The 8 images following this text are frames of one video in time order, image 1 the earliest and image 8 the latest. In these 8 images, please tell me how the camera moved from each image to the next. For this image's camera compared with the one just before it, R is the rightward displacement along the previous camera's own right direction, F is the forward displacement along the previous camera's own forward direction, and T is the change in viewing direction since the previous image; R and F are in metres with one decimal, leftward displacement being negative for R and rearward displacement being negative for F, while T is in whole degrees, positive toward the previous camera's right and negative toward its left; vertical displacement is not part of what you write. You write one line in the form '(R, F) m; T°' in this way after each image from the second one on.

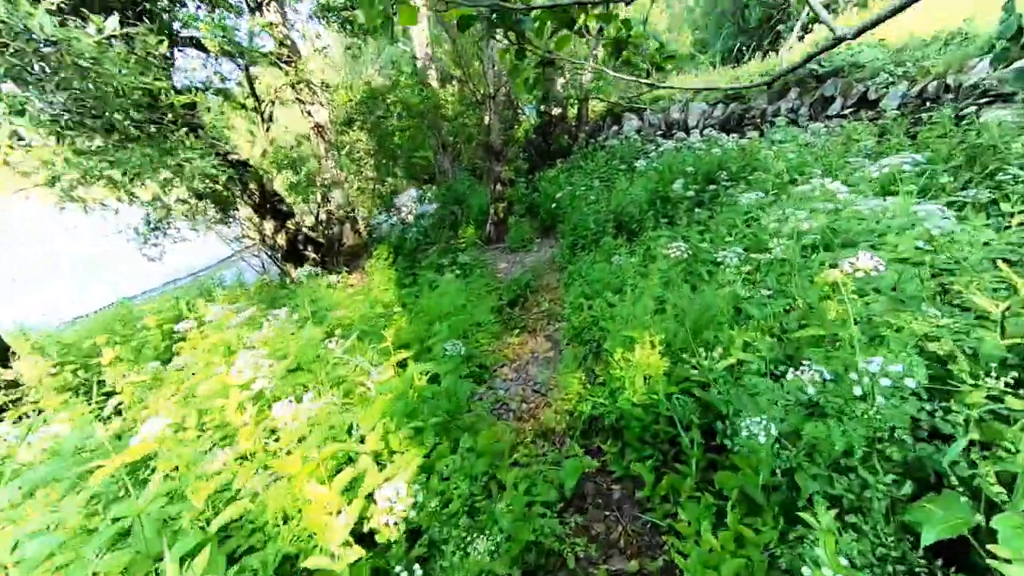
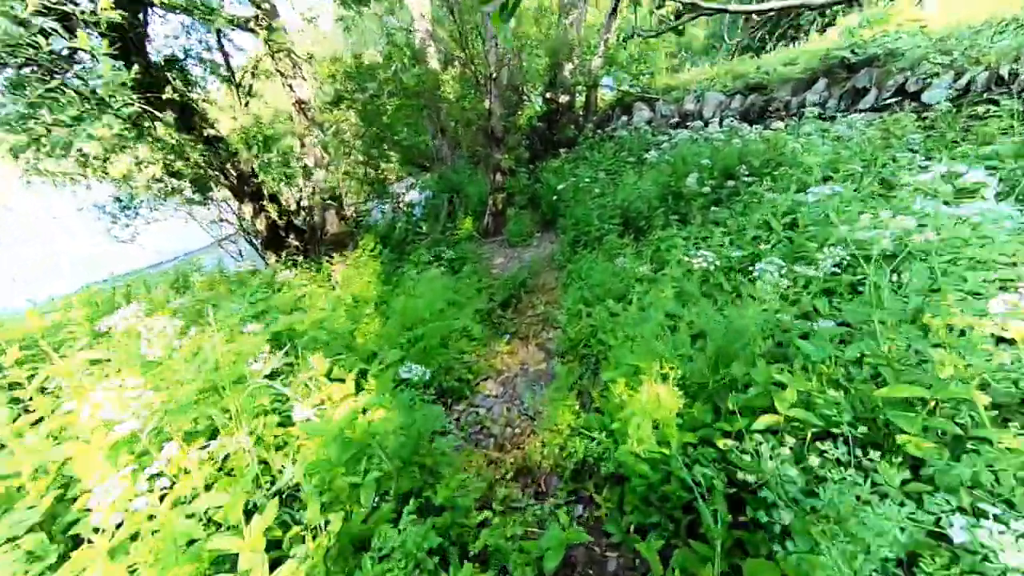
(+0.1, +0.5) m; 0°
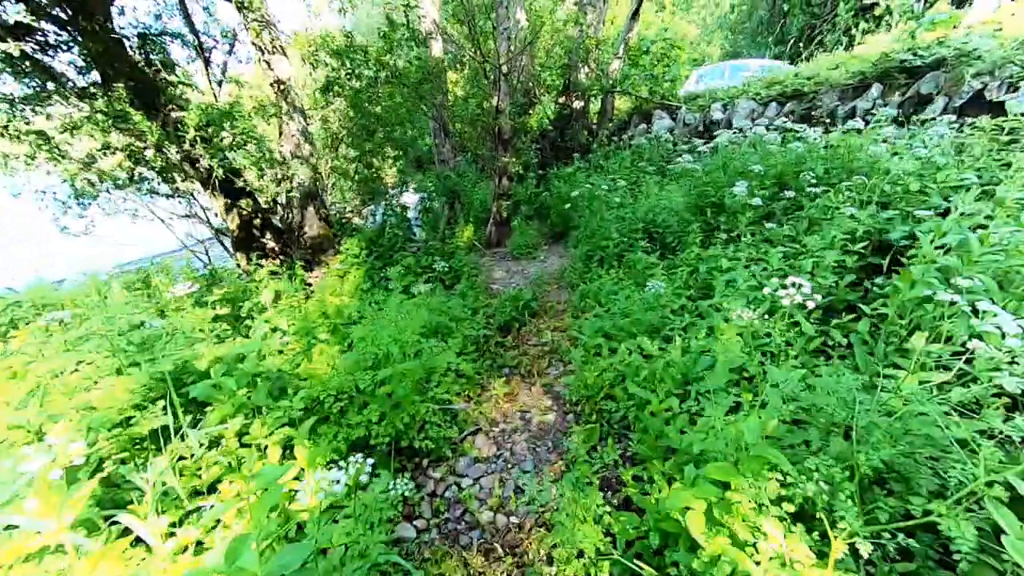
(0.0, +0.8) m; 0°
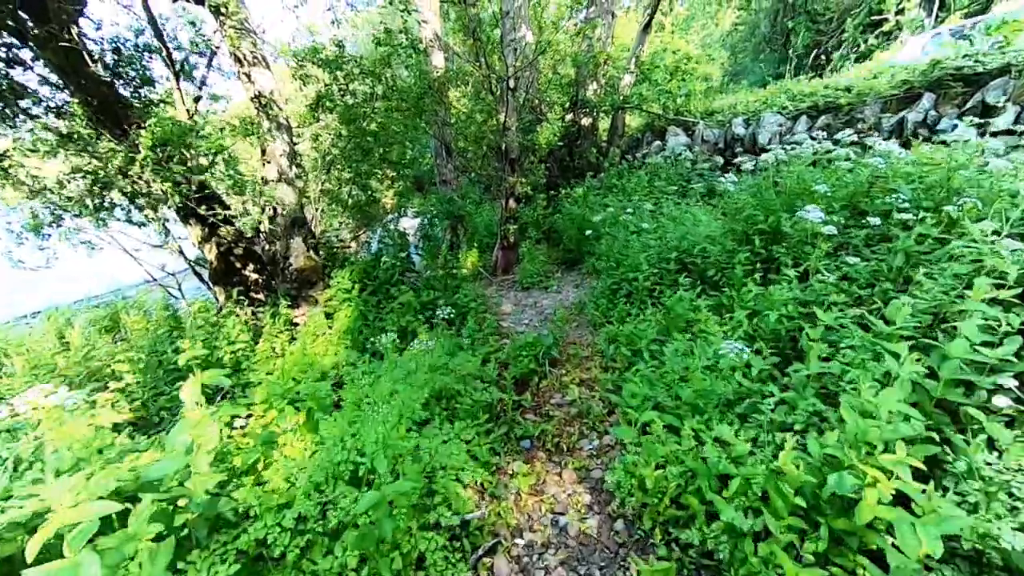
(-0.1, +0.7) m; 0°
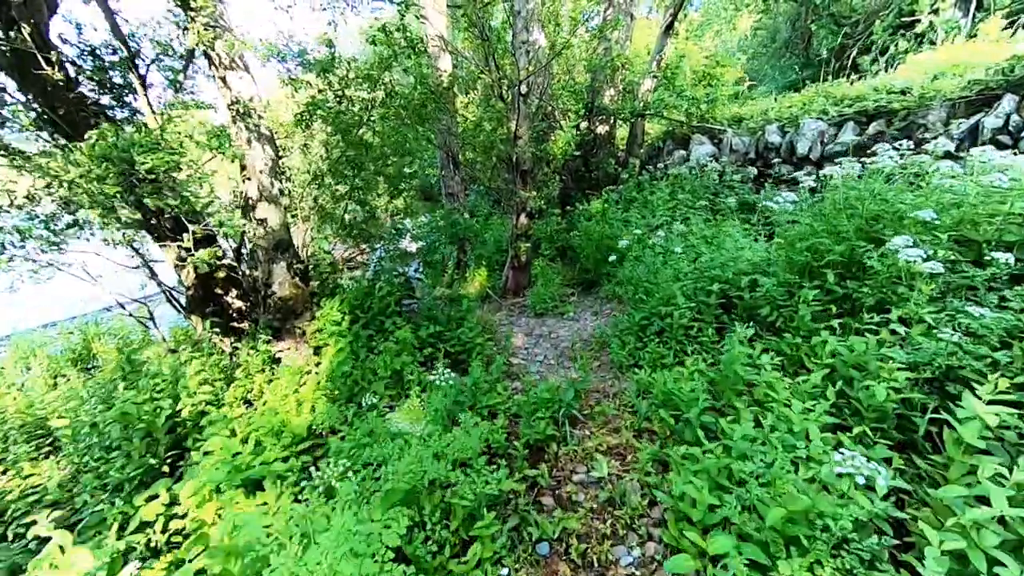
(0.0, +0.6) m; -1°
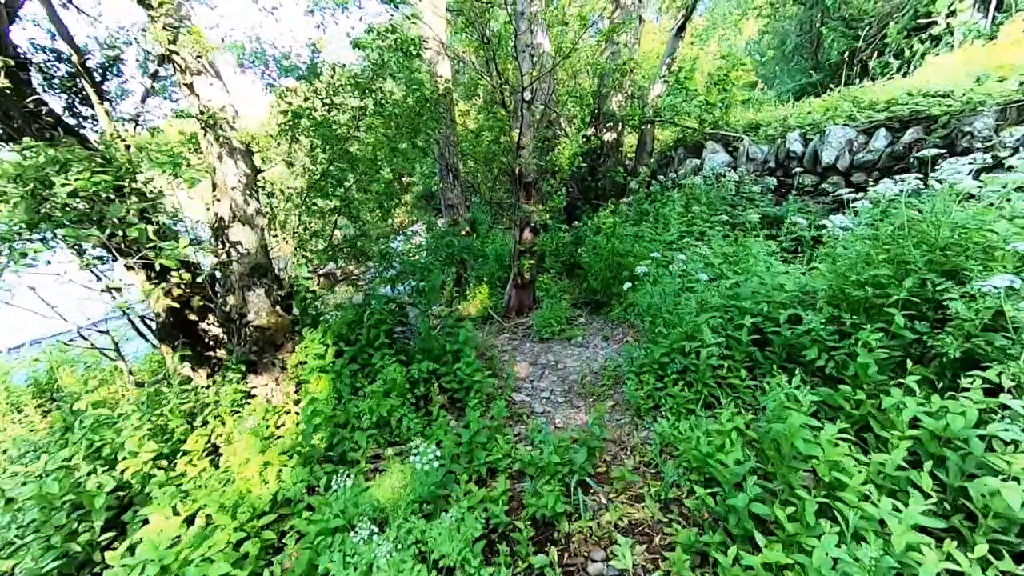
(0.0, +0.5) m; 0°
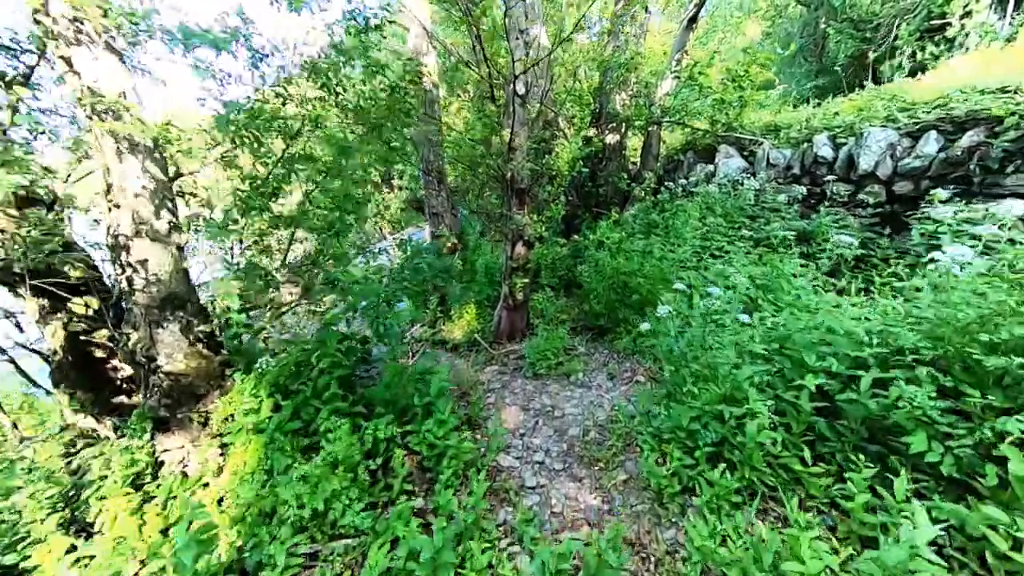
(+0.1, +0.8) m; +1°
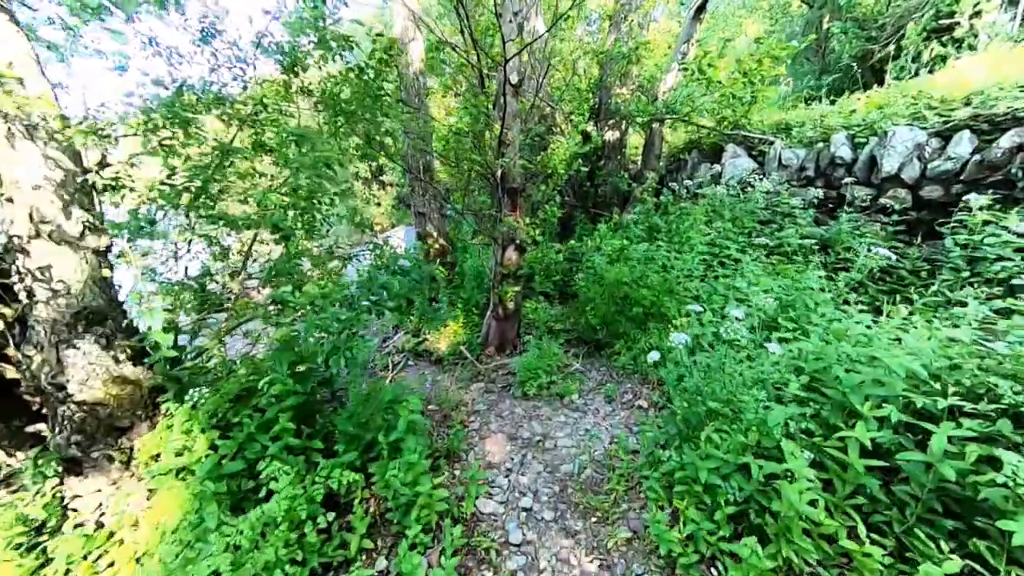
(+0.1, +0.5) m; +1°
